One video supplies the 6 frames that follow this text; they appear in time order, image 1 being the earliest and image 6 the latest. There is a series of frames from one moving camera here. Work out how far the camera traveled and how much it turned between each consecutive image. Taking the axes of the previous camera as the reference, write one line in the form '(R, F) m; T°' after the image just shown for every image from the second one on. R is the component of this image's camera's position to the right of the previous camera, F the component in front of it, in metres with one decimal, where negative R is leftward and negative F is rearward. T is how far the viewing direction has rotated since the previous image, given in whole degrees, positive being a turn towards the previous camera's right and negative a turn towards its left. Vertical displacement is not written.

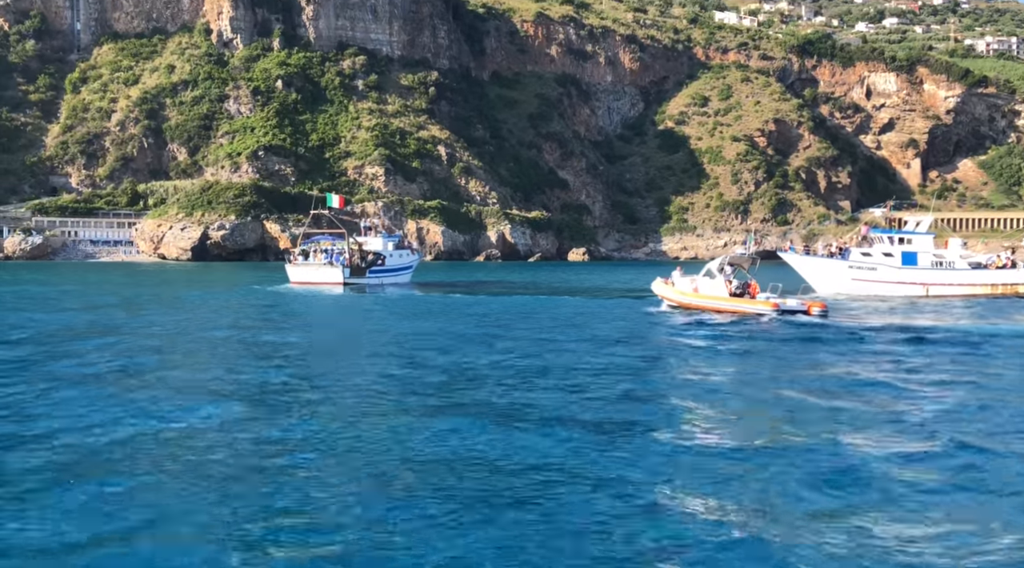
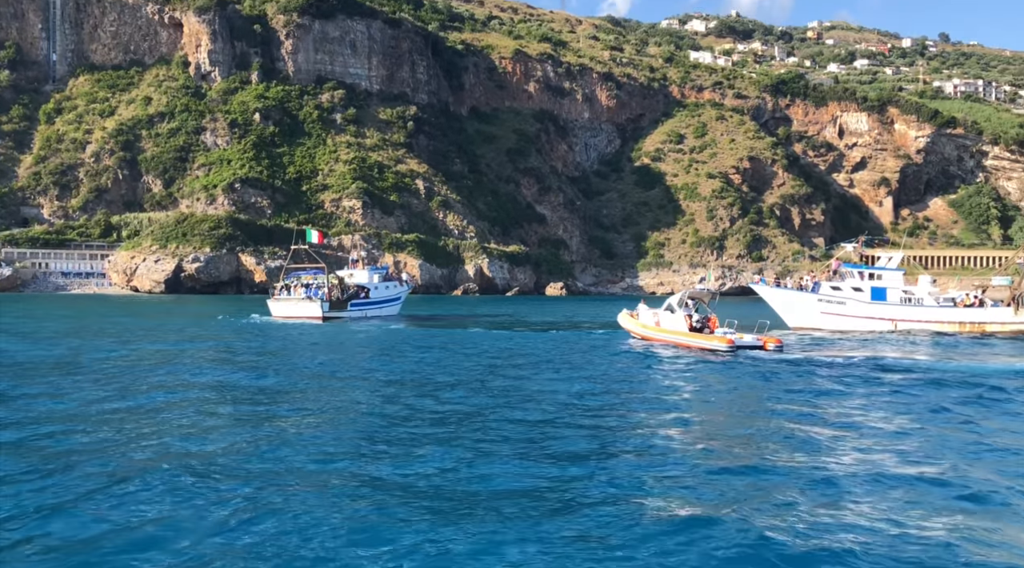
(-0.6, 0.0) m; +2°
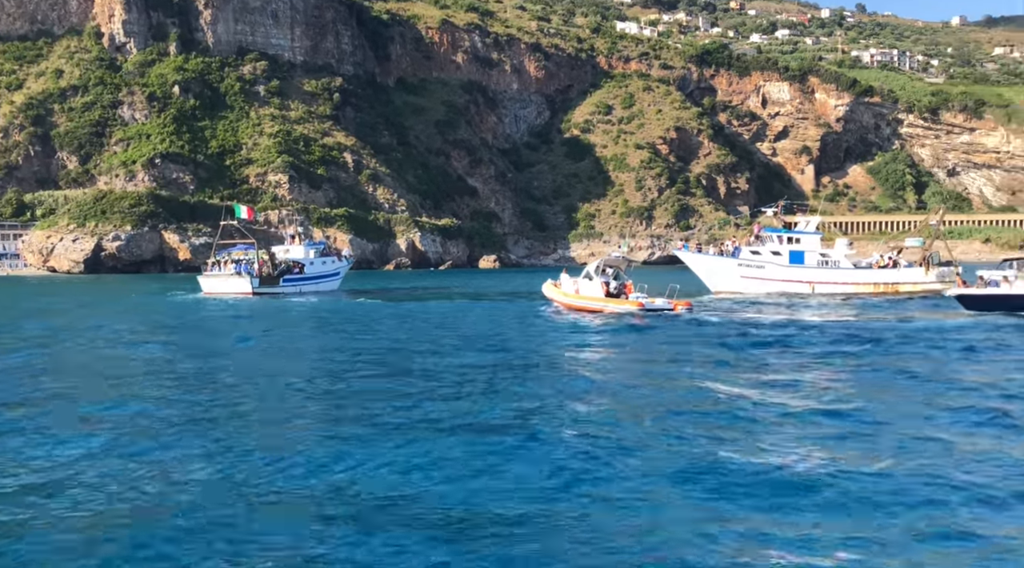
(-1.4, +0.1) m; +5°
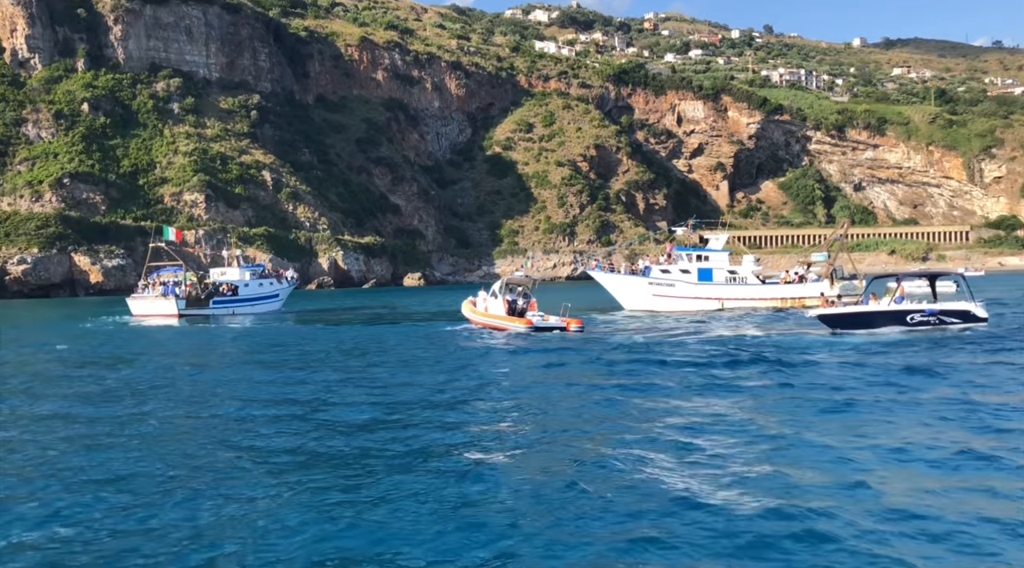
(-1.7, +0.2) m; +6°
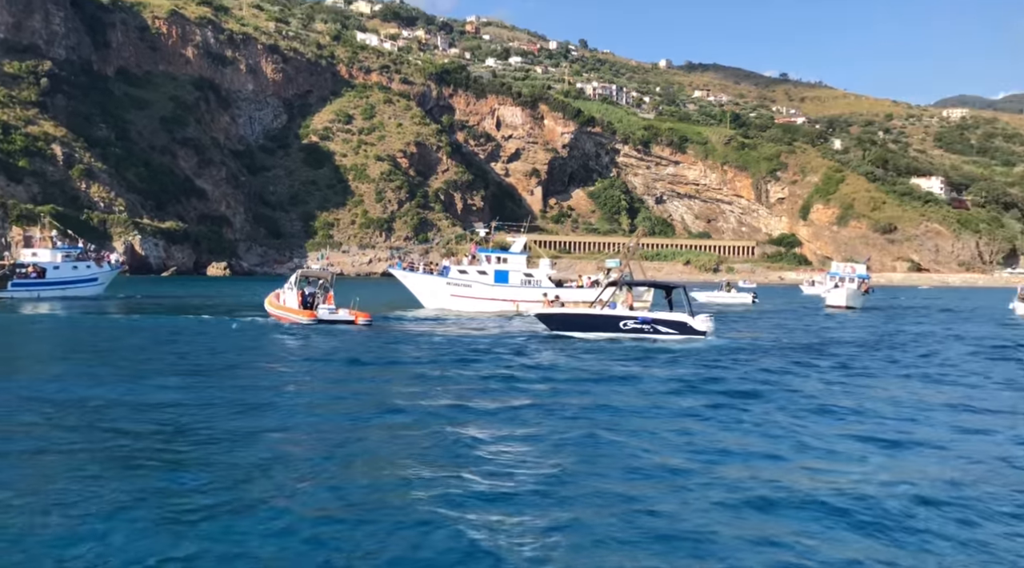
(-2.4, +0.9) m; +13°
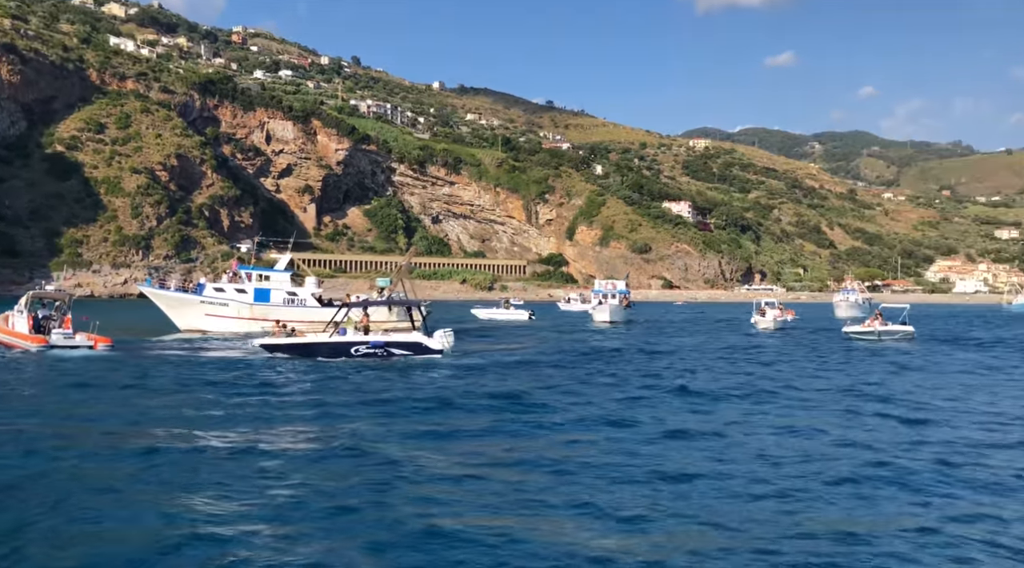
(-0.4, +1.6) m; +13°
